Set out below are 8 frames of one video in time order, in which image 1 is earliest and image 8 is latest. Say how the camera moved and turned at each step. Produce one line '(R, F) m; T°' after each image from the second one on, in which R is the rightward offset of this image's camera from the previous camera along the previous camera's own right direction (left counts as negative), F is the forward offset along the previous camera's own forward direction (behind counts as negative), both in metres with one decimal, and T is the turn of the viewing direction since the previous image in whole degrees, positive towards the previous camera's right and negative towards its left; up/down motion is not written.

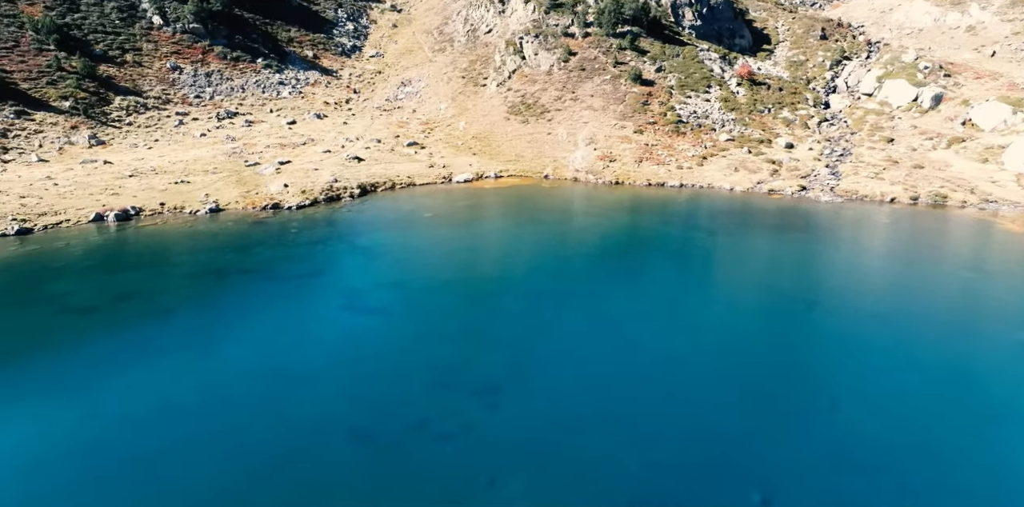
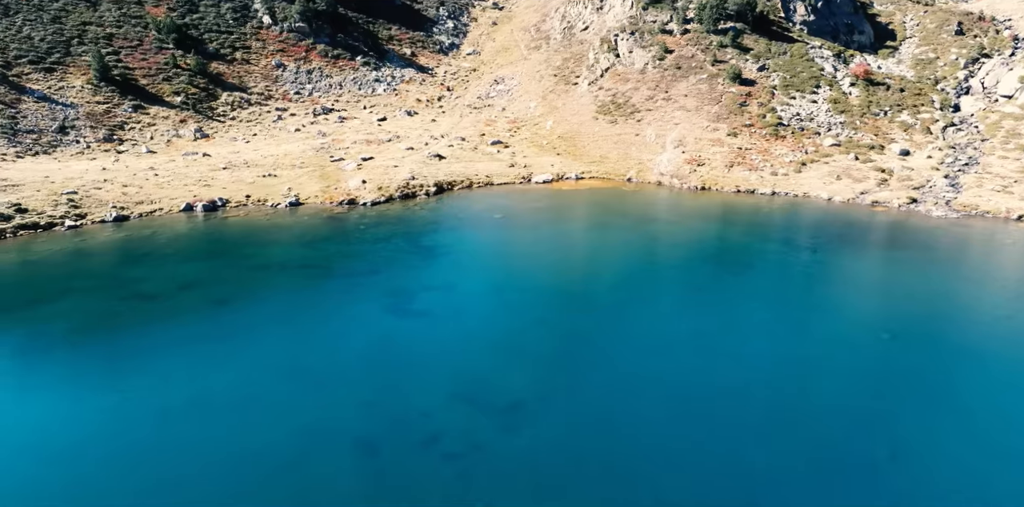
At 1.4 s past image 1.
(+3.4, +1.0) m; -10°
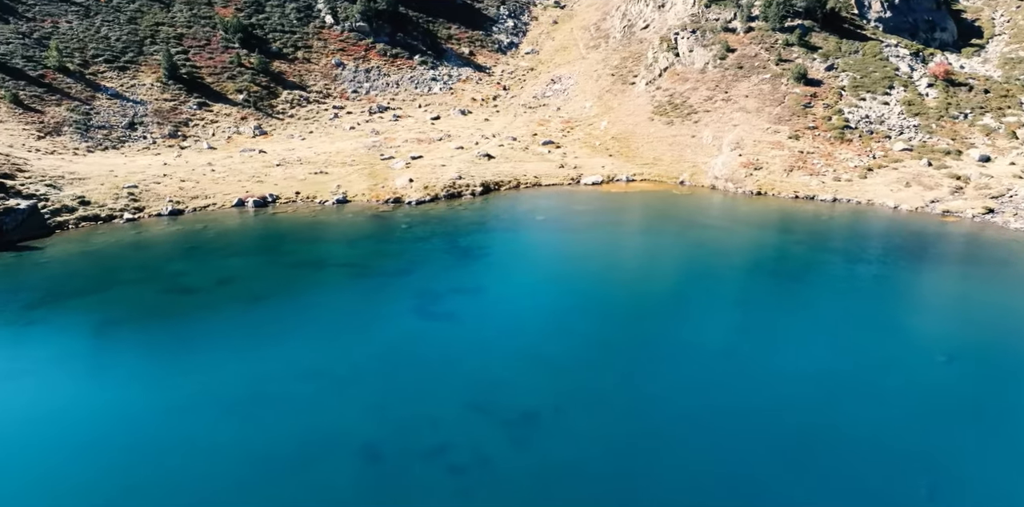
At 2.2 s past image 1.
(+2.0, +0.6) m; -6°
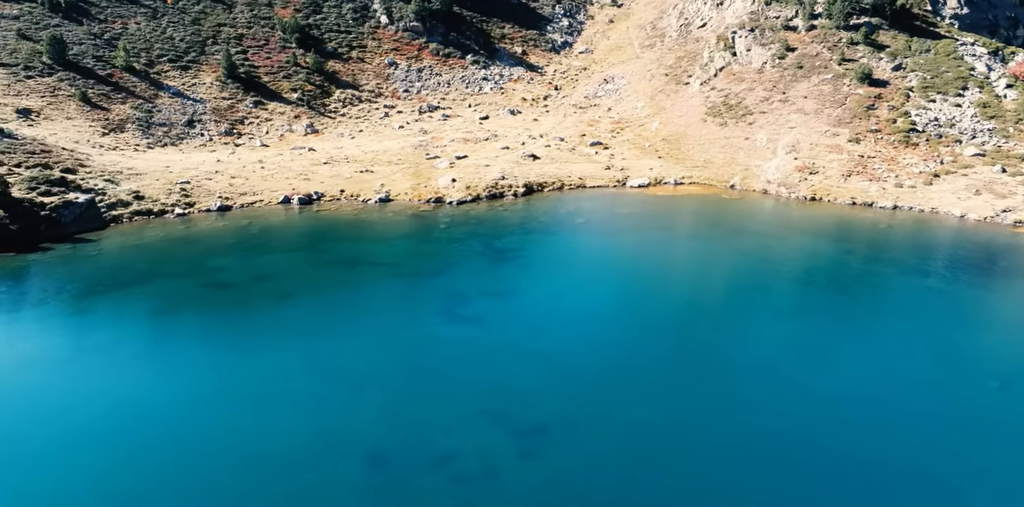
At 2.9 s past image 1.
(+1.7, +0.6) m; -5°
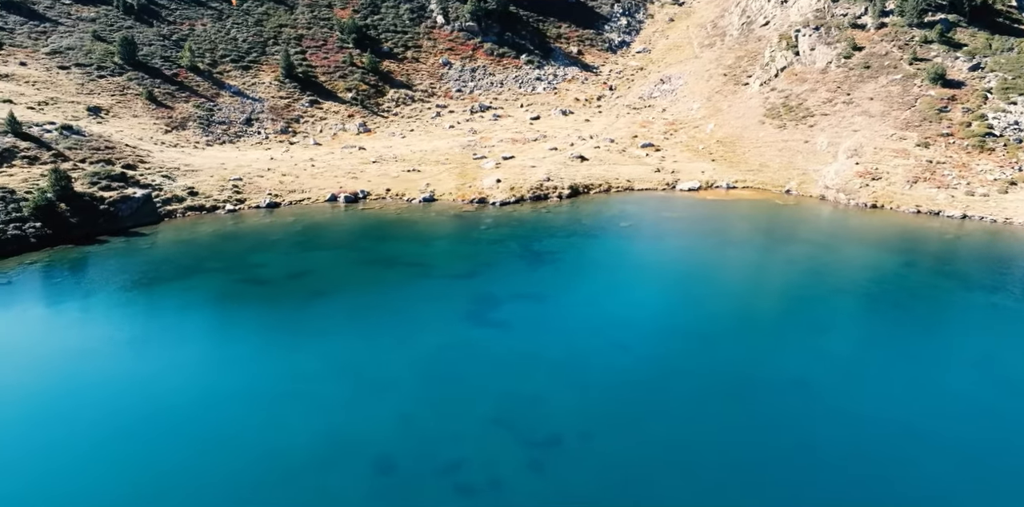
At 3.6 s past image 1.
(+1.7, +0.6) m; -5°
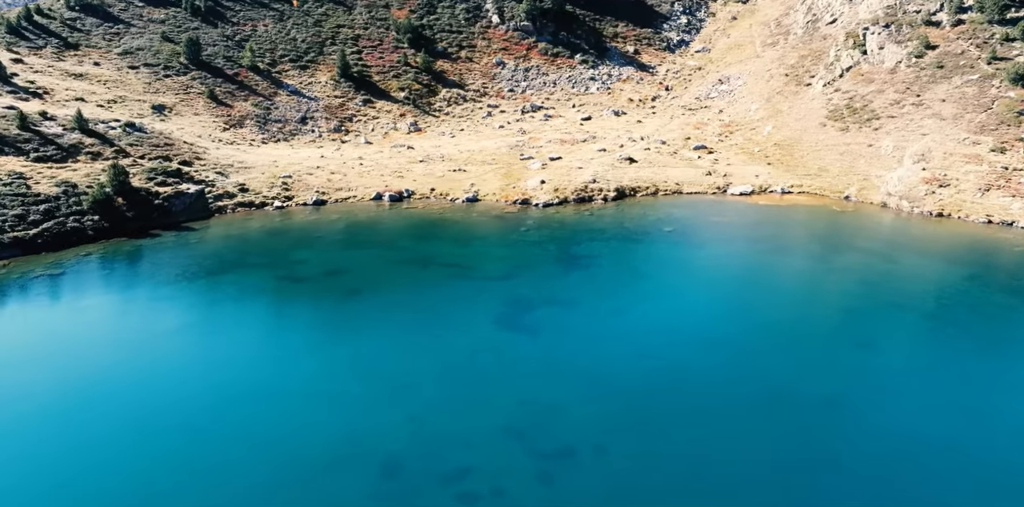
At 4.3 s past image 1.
(+1.7, +0.7) m; -5°
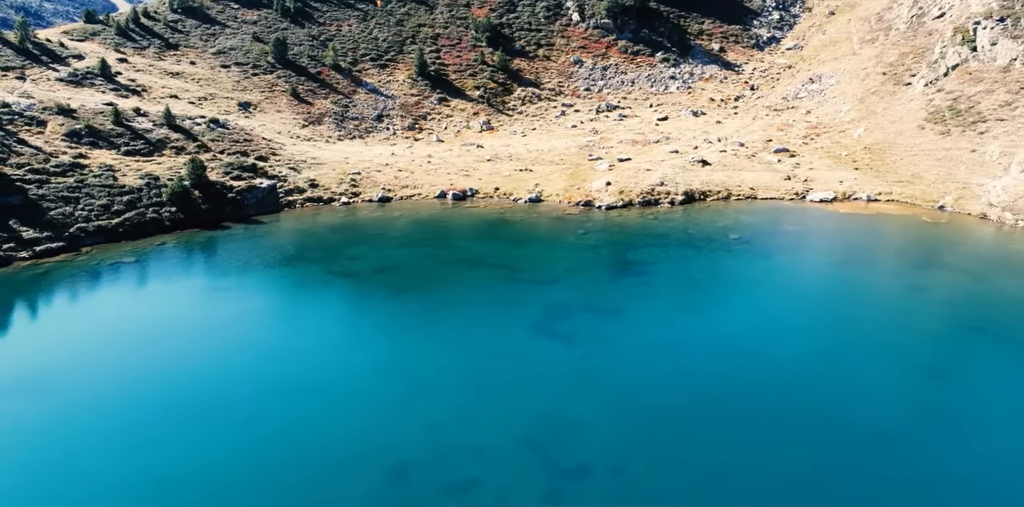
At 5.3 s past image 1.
(+2.4, +1.2) m; -8°
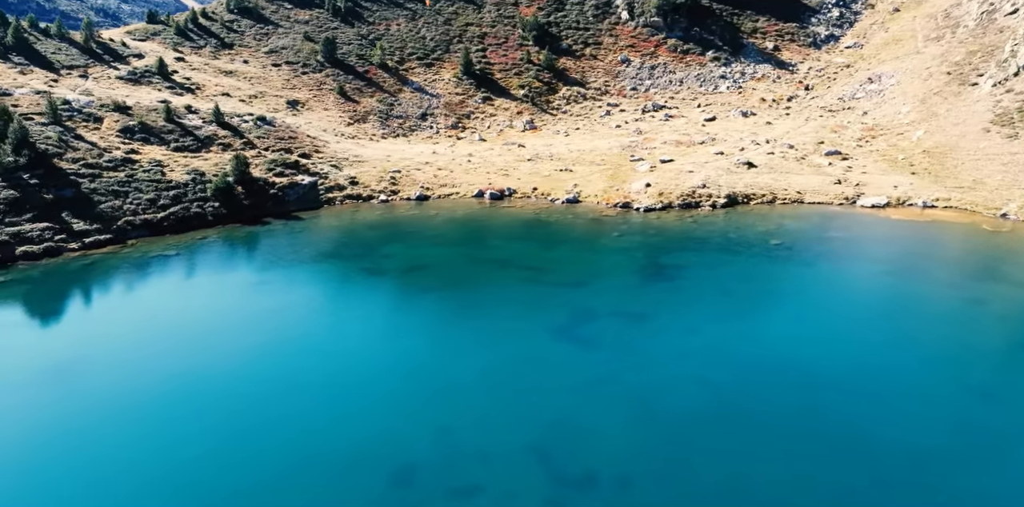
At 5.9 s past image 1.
(+1.4, +0.7) m; -5°
